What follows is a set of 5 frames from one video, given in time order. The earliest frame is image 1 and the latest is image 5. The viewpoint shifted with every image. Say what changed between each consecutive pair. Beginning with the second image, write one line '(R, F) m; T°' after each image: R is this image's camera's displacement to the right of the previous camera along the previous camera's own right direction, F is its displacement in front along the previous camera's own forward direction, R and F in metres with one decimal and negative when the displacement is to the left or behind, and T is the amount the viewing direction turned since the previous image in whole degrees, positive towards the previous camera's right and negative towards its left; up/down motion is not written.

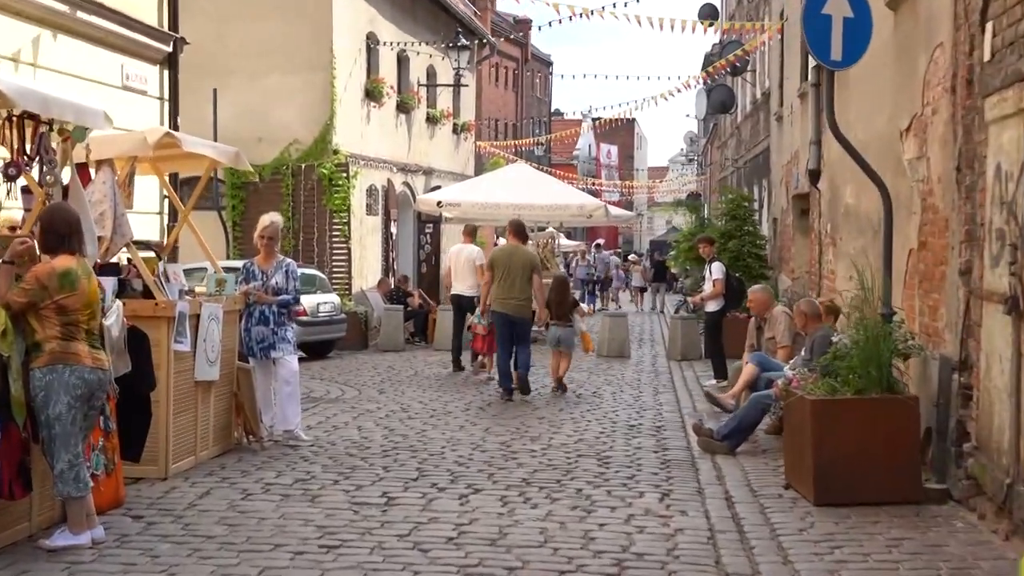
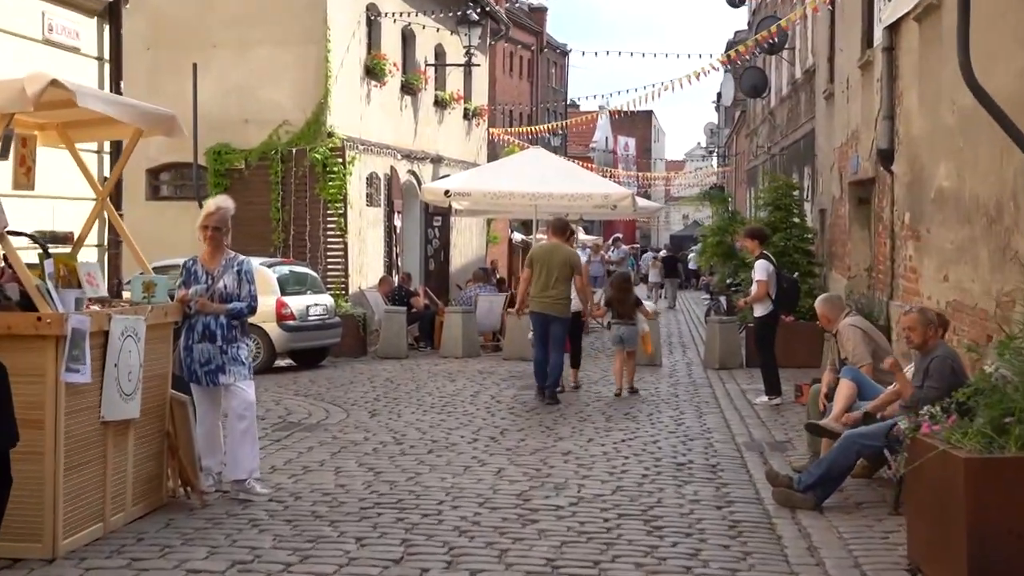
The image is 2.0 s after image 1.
(0.0, +2.3) m; 0°
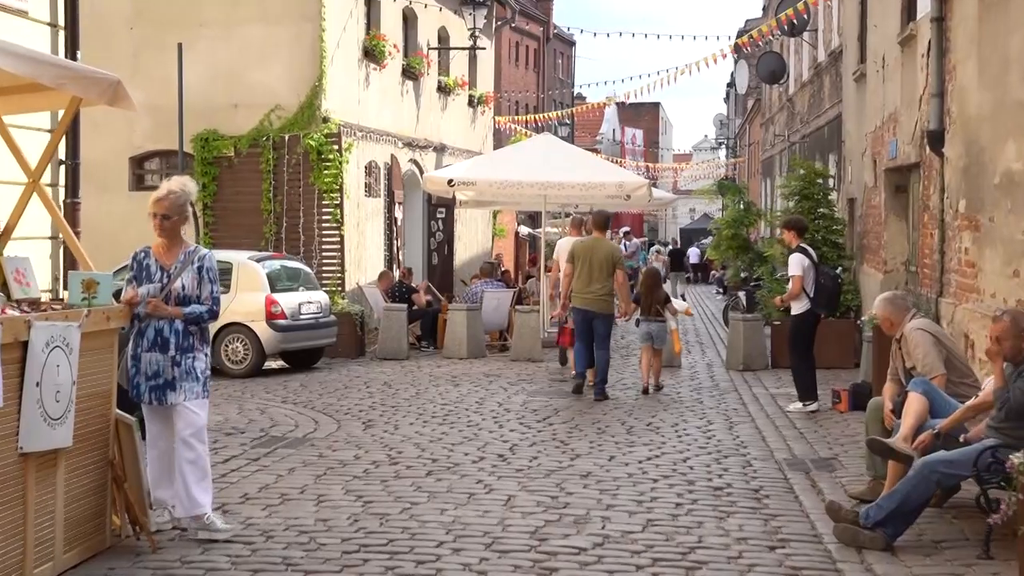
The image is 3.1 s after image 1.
(0.0, +1.2) m; 0°
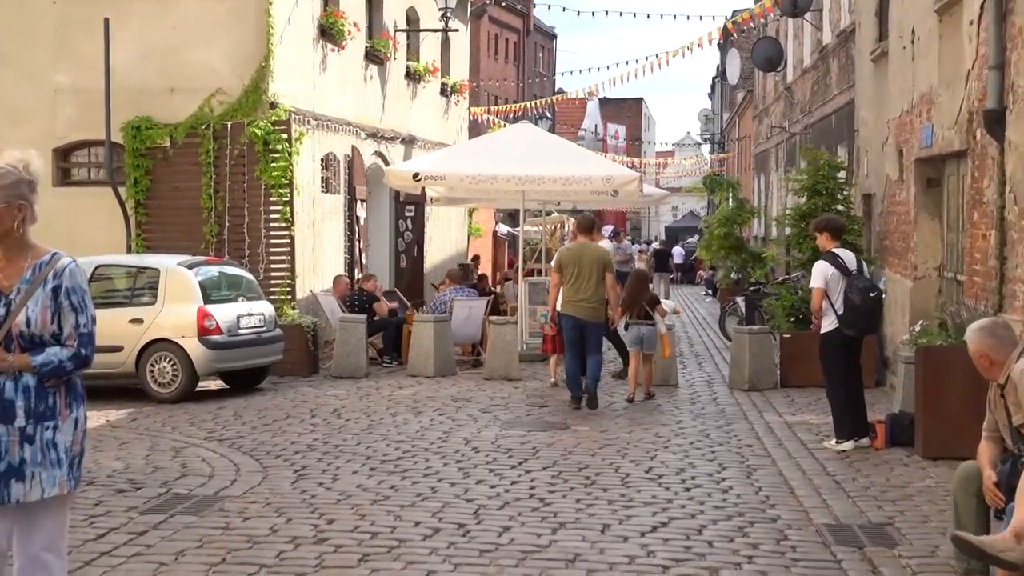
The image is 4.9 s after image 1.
(+0.1, +2.1) m; +1°
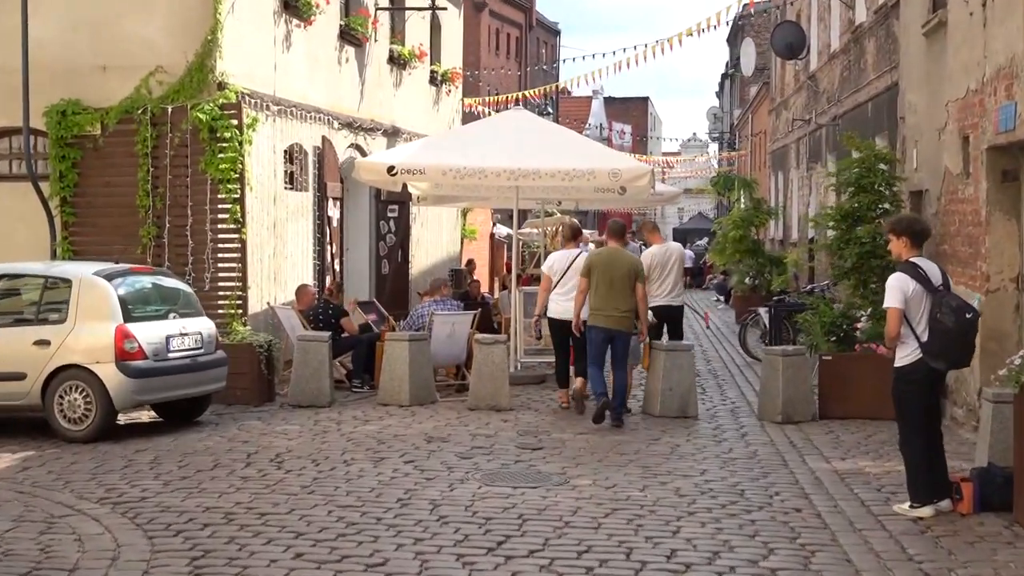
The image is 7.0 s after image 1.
(+0.1, +2.3) m; 0°
